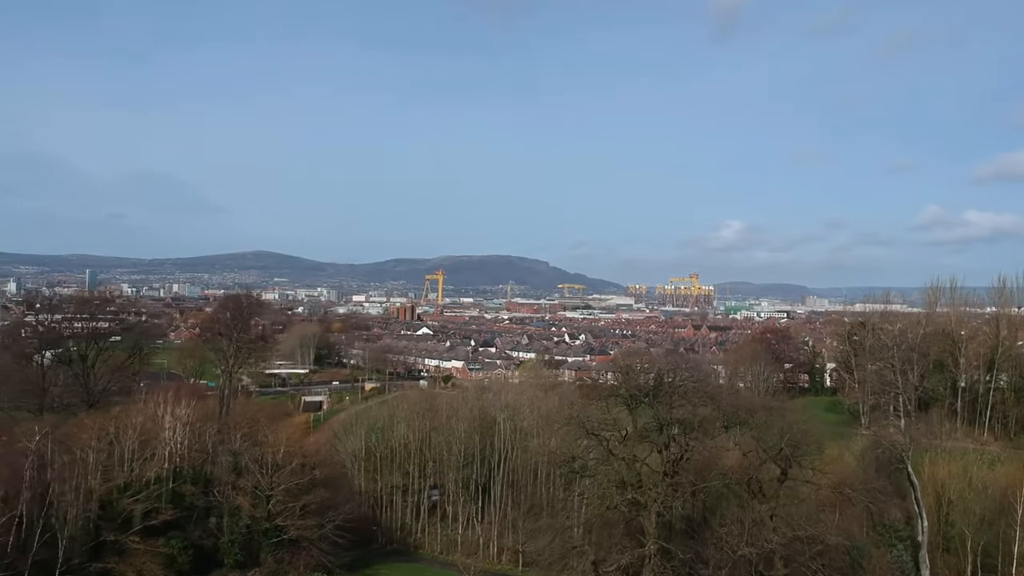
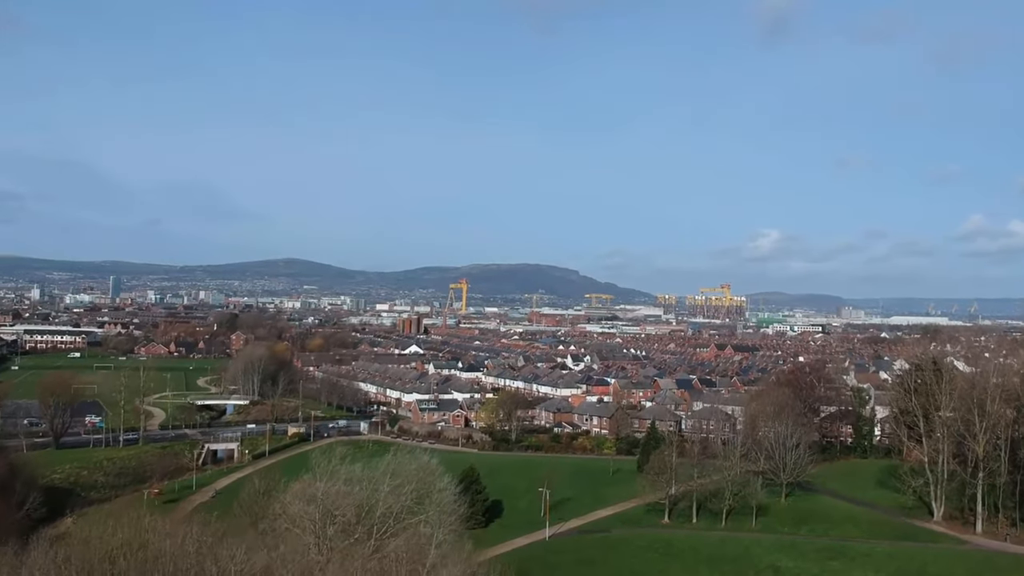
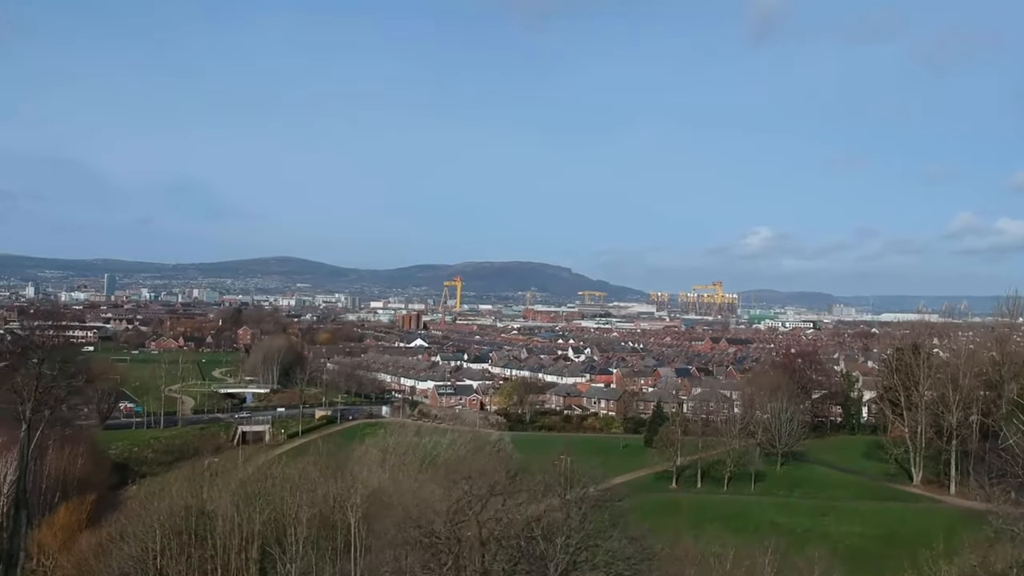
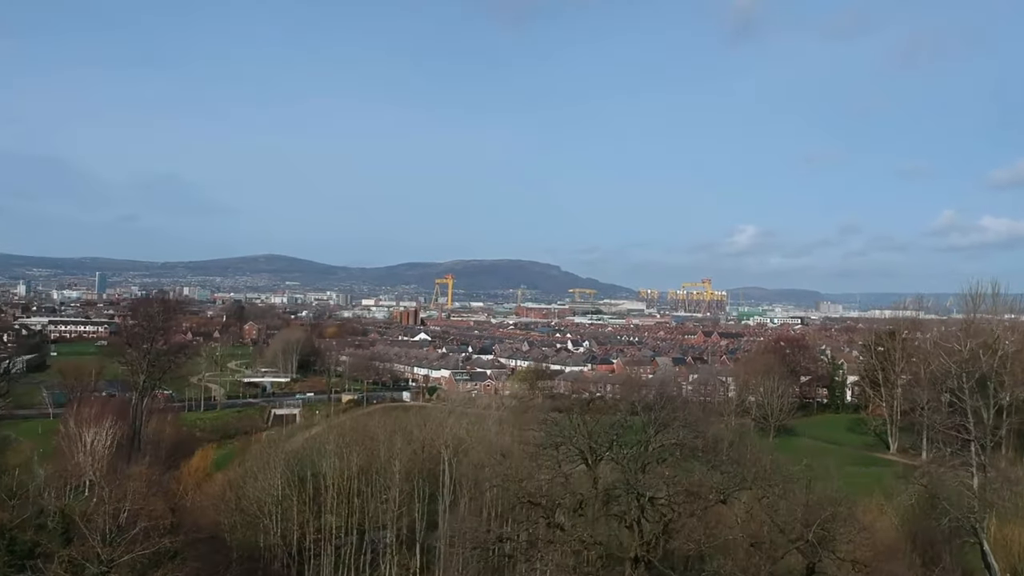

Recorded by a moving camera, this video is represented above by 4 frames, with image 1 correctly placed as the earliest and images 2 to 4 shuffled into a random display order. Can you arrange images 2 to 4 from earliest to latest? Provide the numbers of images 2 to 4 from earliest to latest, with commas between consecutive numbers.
4, 3, 2
